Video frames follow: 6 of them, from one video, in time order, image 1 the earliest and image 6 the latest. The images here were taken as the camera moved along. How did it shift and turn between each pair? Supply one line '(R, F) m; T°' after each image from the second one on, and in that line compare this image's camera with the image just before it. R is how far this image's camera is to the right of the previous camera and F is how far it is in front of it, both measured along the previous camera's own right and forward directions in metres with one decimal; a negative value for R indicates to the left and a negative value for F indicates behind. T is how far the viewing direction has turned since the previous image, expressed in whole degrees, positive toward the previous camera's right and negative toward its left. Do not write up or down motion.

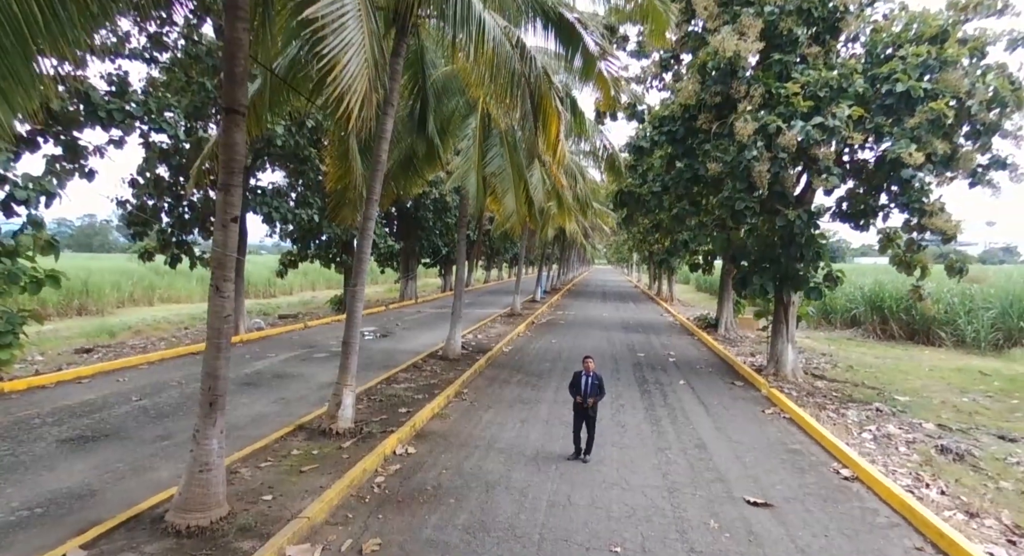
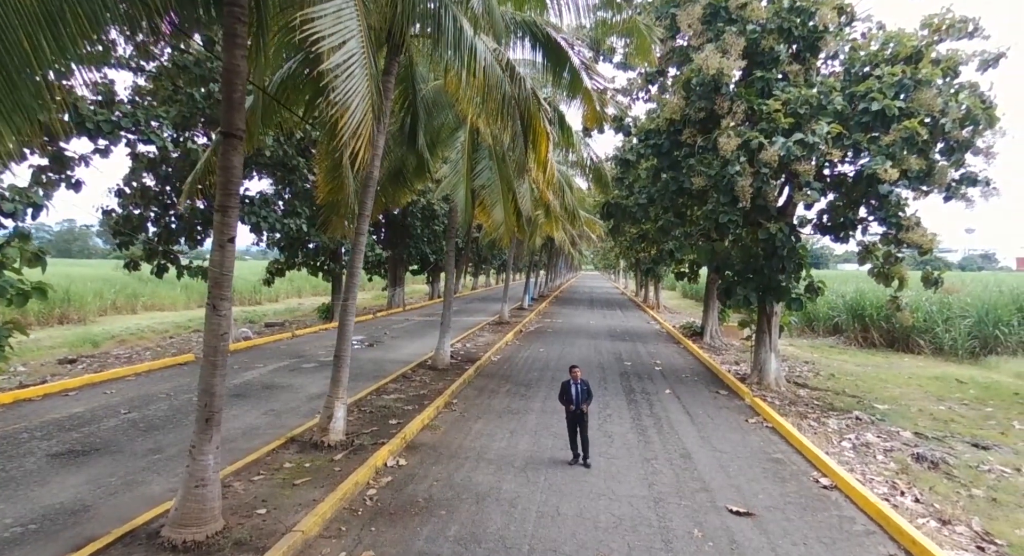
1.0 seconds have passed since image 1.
(0.0, -0.1) m; +1°
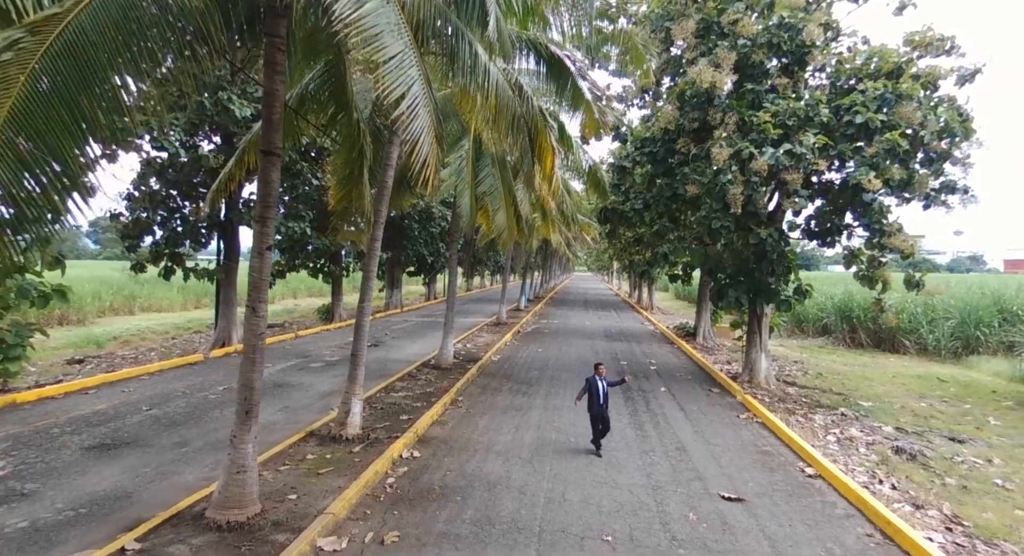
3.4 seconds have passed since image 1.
(-0.2, -0.5) m; +1°
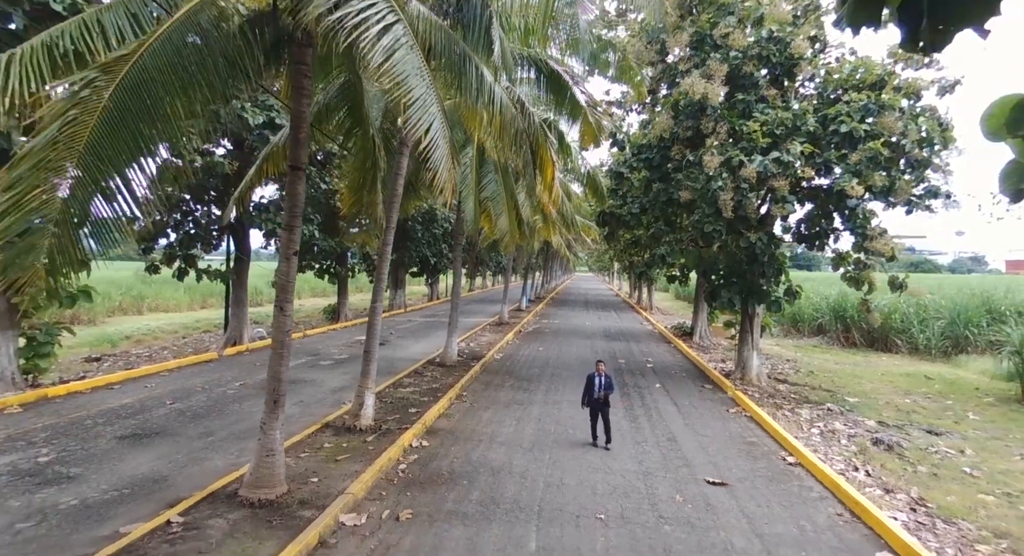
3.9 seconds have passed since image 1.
(0.0, -0.5) m; 0°
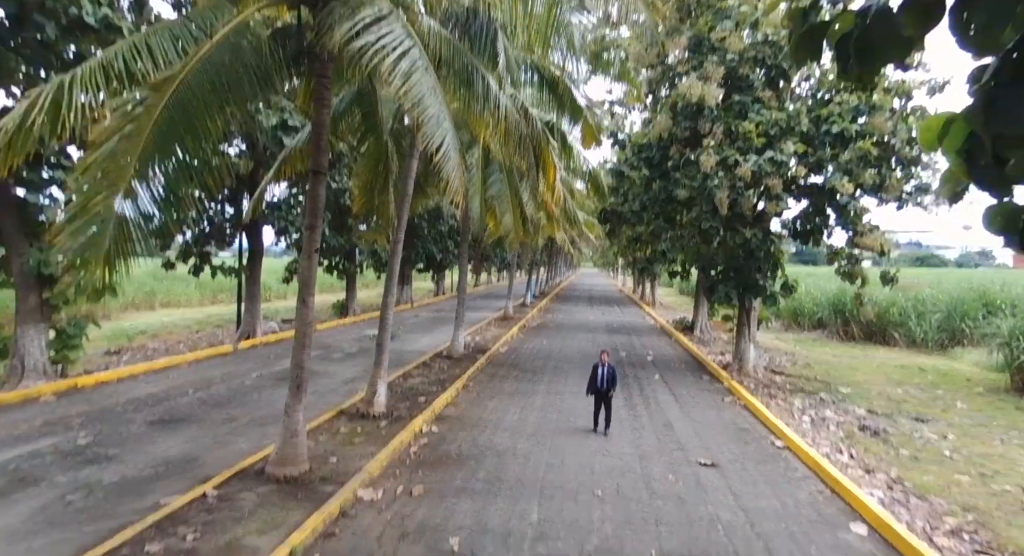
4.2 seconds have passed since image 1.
(0.0, -0.5) m; 0°
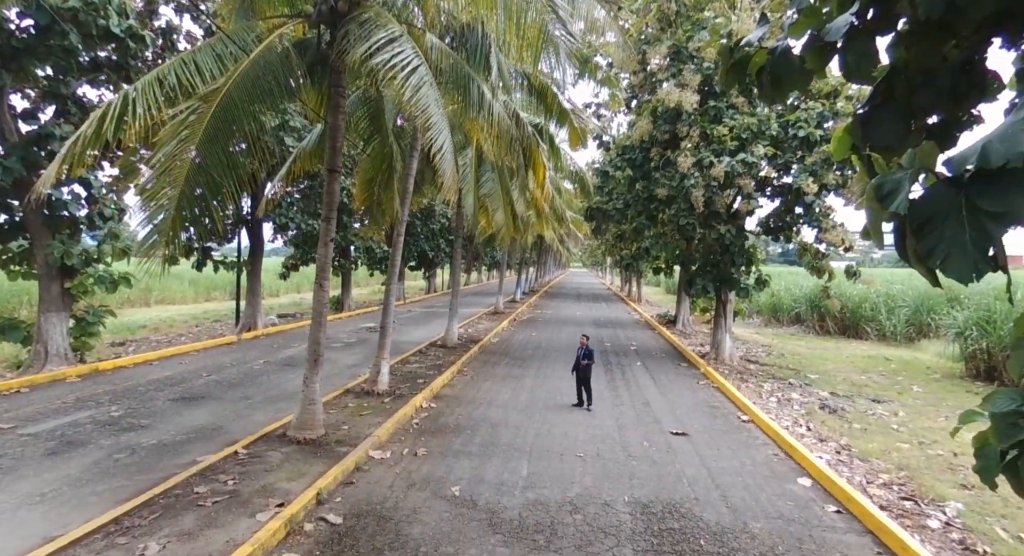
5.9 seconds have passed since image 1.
(0.0, -0.8) m; +1°
